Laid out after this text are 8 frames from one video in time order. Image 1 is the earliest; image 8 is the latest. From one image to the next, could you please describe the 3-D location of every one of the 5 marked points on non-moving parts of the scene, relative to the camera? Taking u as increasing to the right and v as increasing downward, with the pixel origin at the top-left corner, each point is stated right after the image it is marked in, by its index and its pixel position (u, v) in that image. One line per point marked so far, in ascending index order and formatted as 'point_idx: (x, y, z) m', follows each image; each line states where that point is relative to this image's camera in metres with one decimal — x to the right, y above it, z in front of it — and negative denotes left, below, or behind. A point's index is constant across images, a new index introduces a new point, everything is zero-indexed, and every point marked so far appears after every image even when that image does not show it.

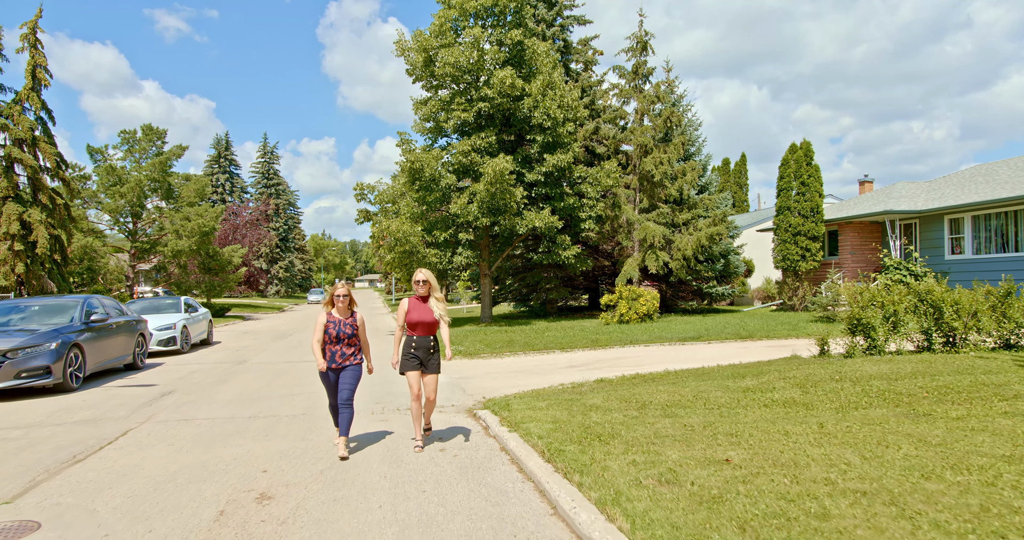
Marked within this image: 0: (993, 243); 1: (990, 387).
0: (+14.2, +0.8, +19.1) m
1: (+6.0, -1.5, +8.2) m
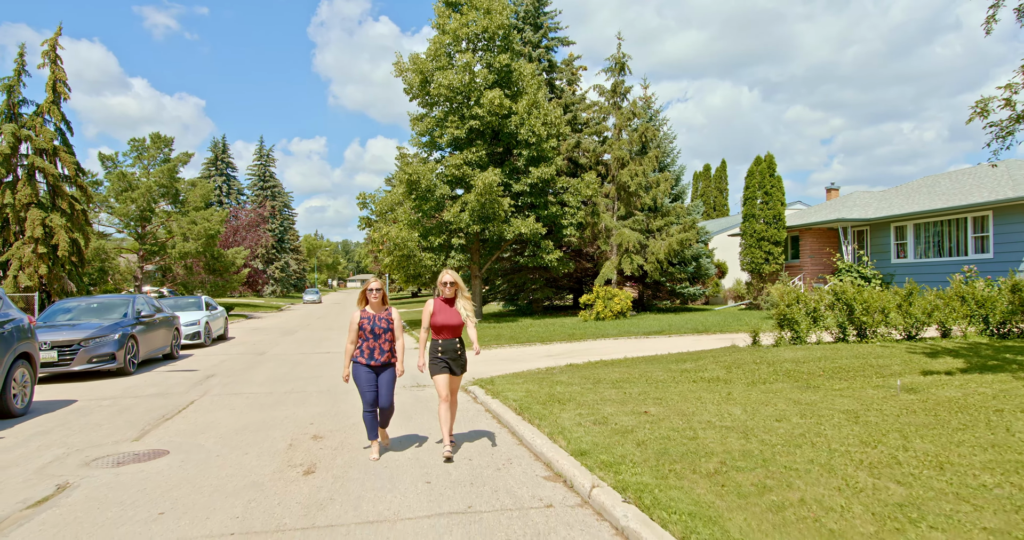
0: (+13.8, +0.7, +21.3) m
1: (+5.7, -1.5, +10.3) m
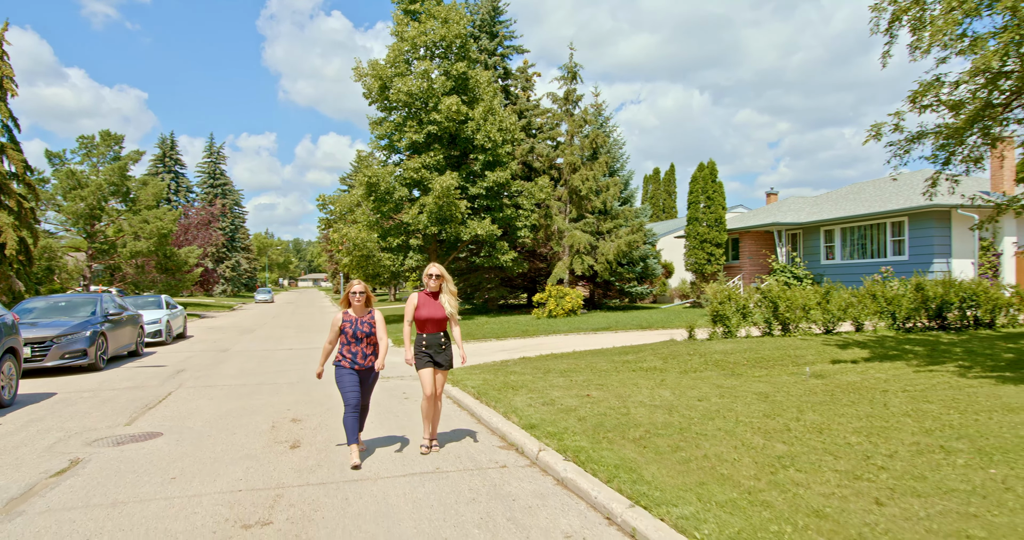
0: (+12.3, +0.7, +23.1) m
1: (+5.0, -1.5, +11.6) m
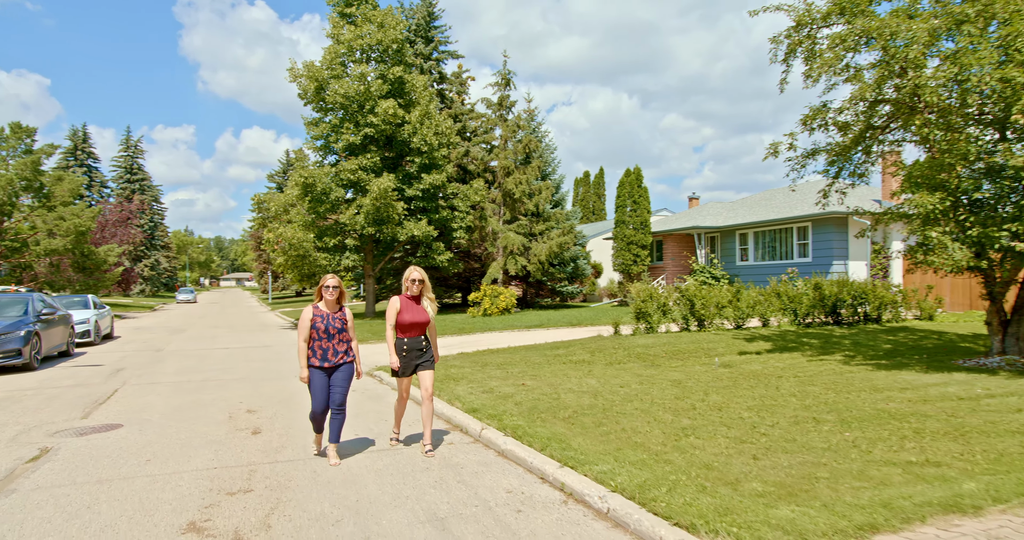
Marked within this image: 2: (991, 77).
0: (+9.9, +0.6, +25.1) m
1: (+3.8, -1.6, +12.8) m
2: (+6.3, +2.5, +8.6) m
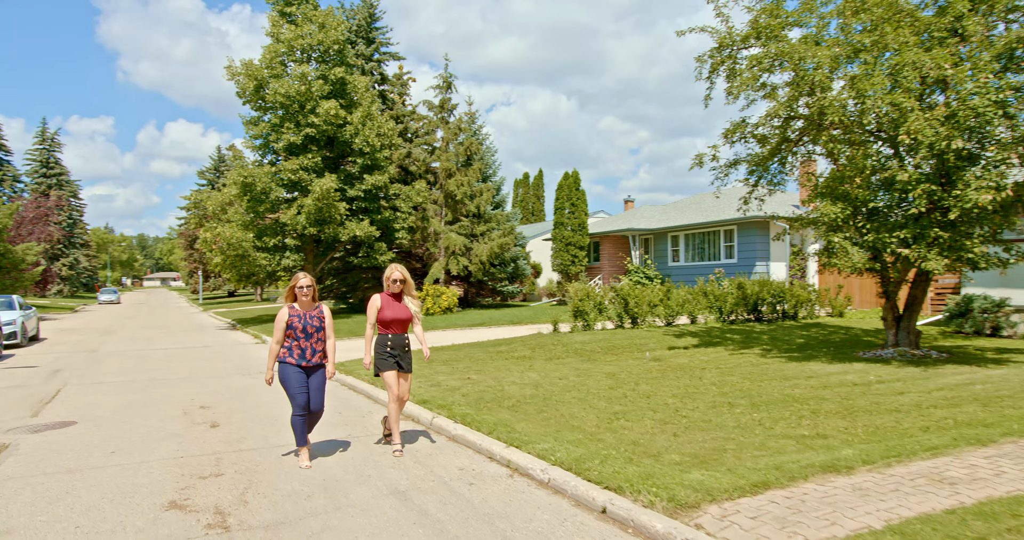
0: (+7.6, +0.6, +26.5) m
1: (+2.6, -1.6, +13.7) m
2: (+5.5, +2.5, +9.7) m
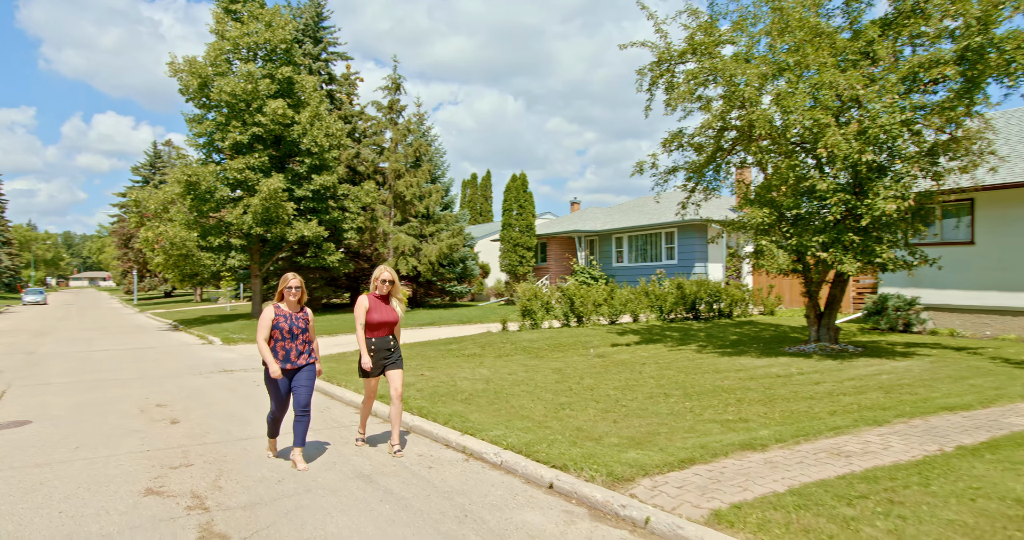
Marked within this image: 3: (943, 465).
0: (+5.4, +0.6, +27.5) m
1: (+1.6, -1.6, +14.3) m
2: (+4.7, +2.5, +10.6) m
3: (+3.1, -1.4, +4.6) m
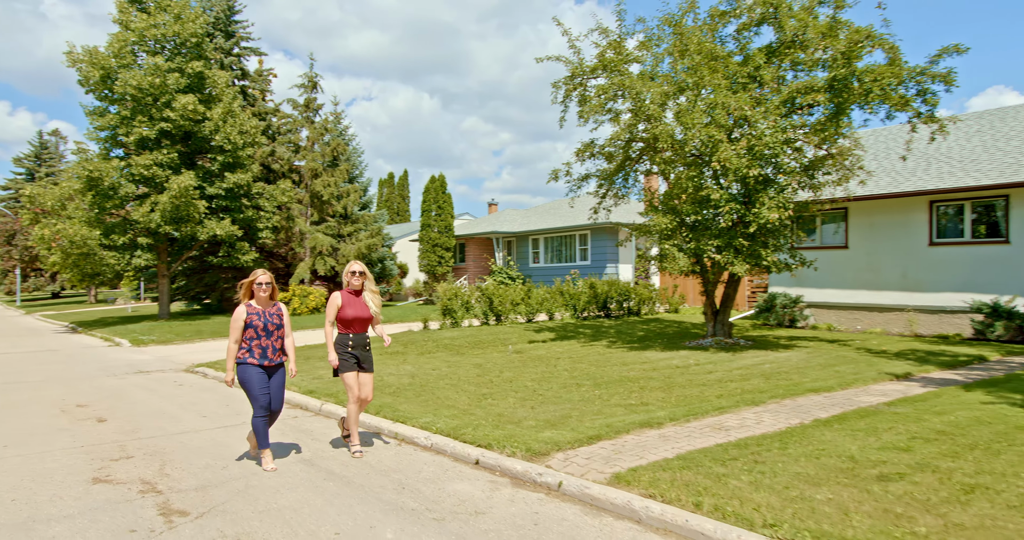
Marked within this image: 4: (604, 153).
0: (+1.9, +0.6, +28.6) m
1: (-0.3, -1.6, +15.0) m
2: (+3.4, +2.5, +11.7) m
3: (+2.5, -1.4, +5.6) m
4: (+2.1, +2.6, +14.5) m
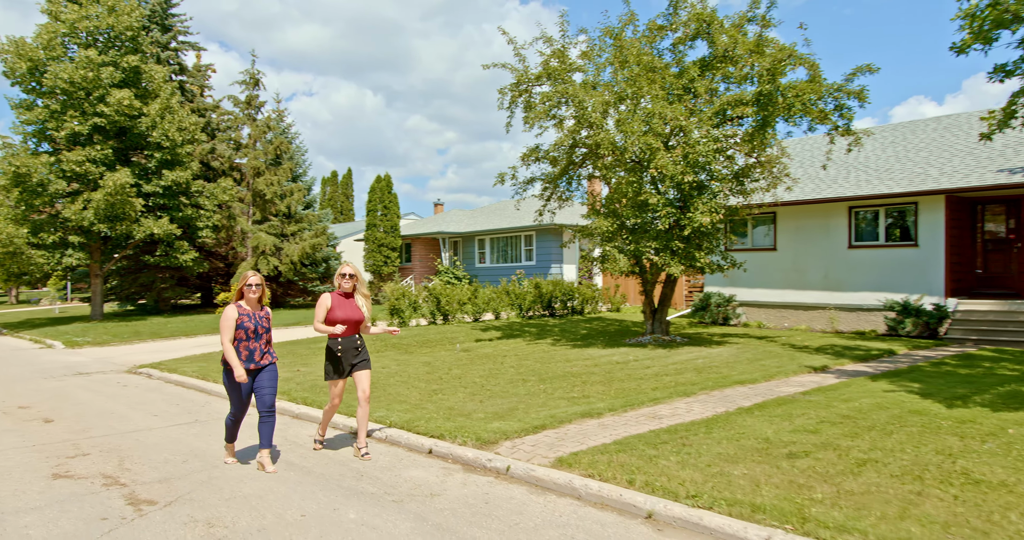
0: (-0.5, +0.6, +29.0) m
1: (-1.5, -1.6, +15.3) m
2: (+2.4, +2.5, +12.4) m
3: (+2.0, -1.4, +6.2) m
4: (+0.9, +2.6, +15.0) m
